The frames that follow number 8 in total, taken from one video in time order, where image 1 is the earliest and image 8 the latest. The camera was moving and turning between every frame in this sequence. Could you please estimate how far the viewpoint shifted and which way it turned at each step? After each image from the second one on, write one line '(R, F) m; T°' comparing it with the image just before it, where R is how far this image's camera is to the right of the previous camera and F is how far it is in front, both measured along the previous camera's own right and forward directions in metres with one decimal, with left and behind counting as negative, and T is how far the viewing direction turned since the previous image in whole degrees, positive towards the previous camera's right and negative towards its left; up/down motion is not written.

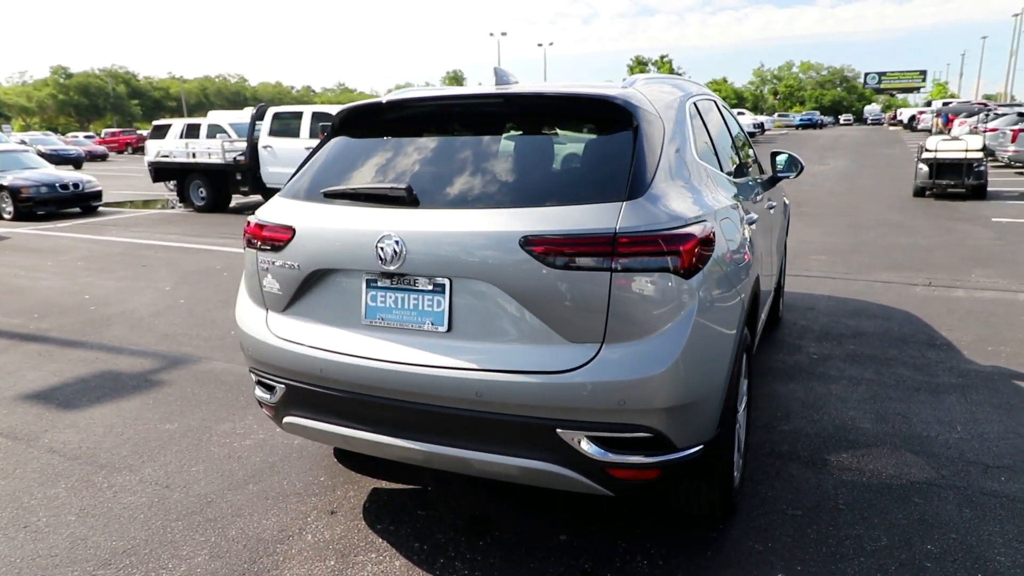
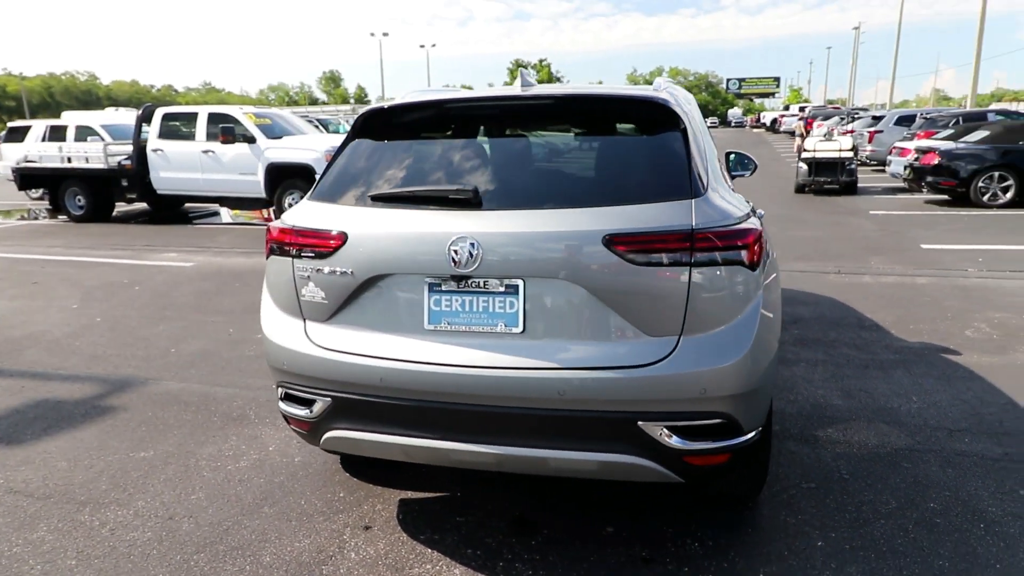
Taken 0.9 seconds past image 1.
(-0.6, 0.0) m; +10°
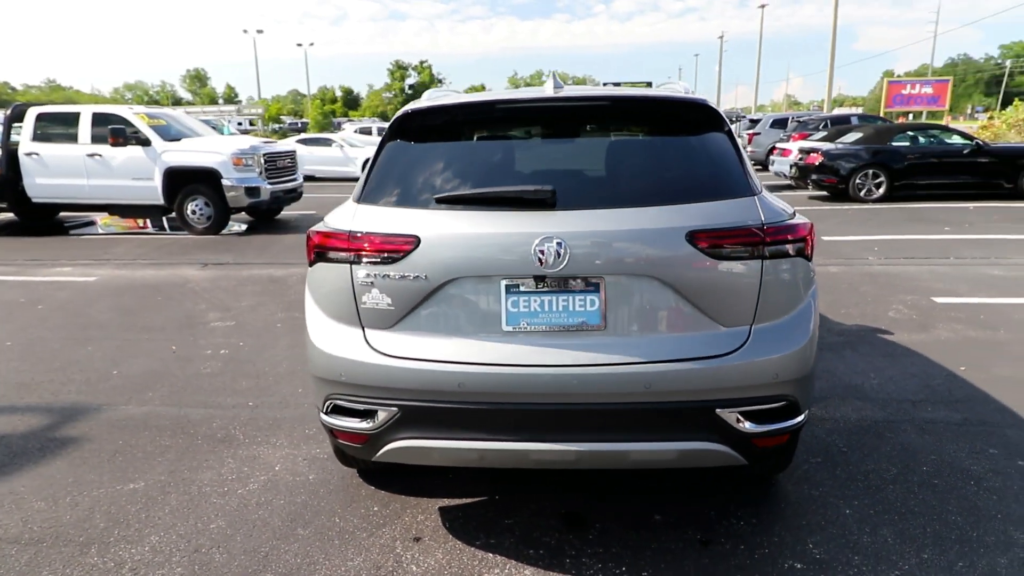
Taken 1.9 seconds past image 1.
(-0.7, 0.0) m; +10°
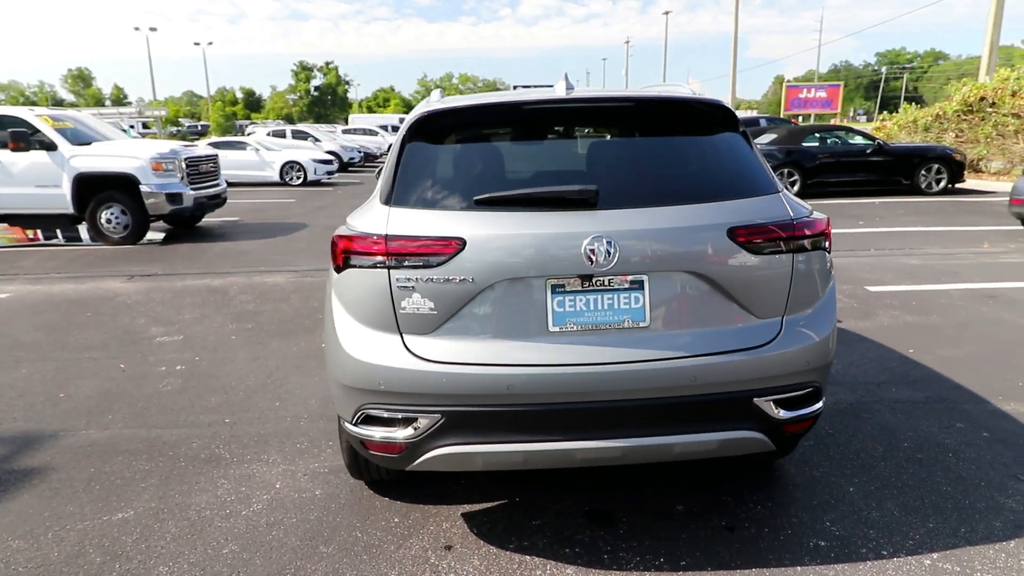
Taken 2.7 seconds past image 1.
(-0.5, 0.0) m; +7°
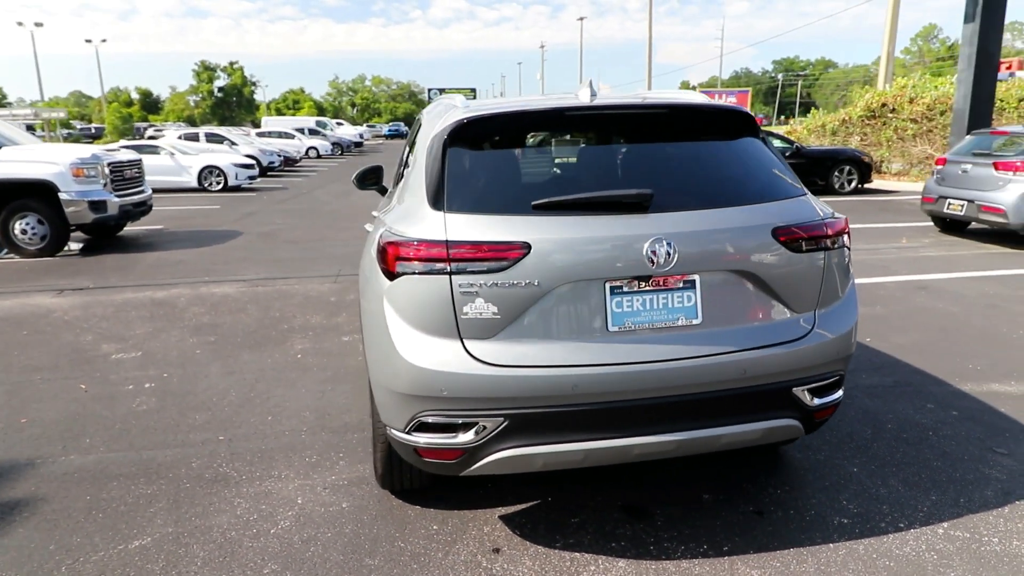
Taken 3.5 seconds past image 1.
(-0.5, 0.0) m; +7°
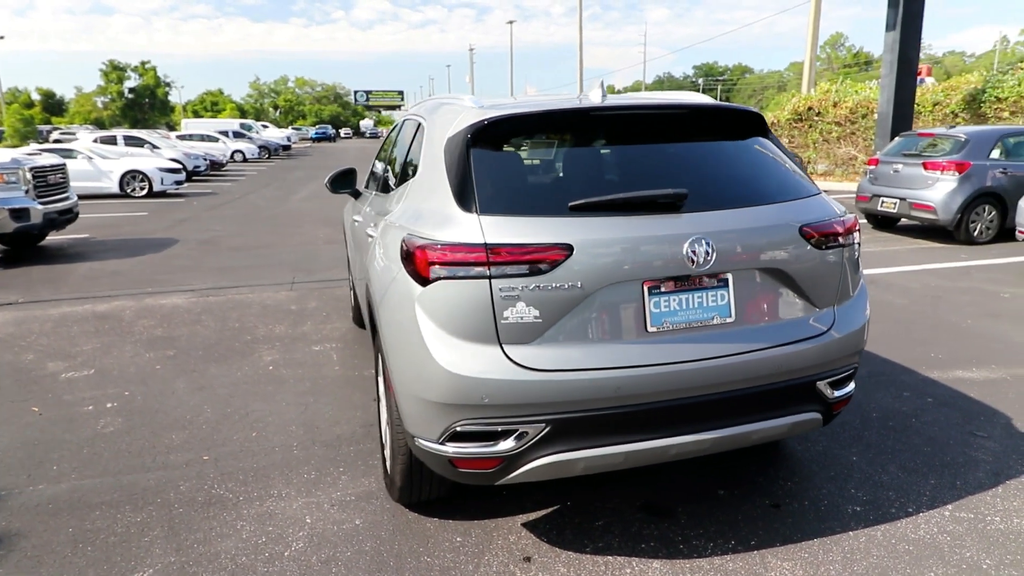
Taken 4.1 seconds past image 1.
(-0.4, +0.1) m; +6°
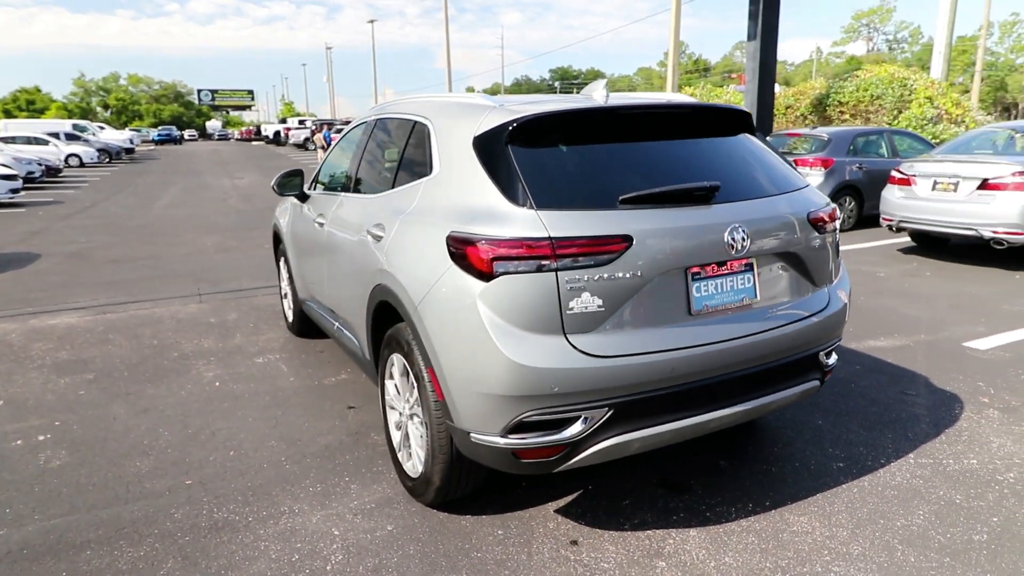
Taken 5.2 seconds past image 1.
(-0.7, 0.0) m; +11°
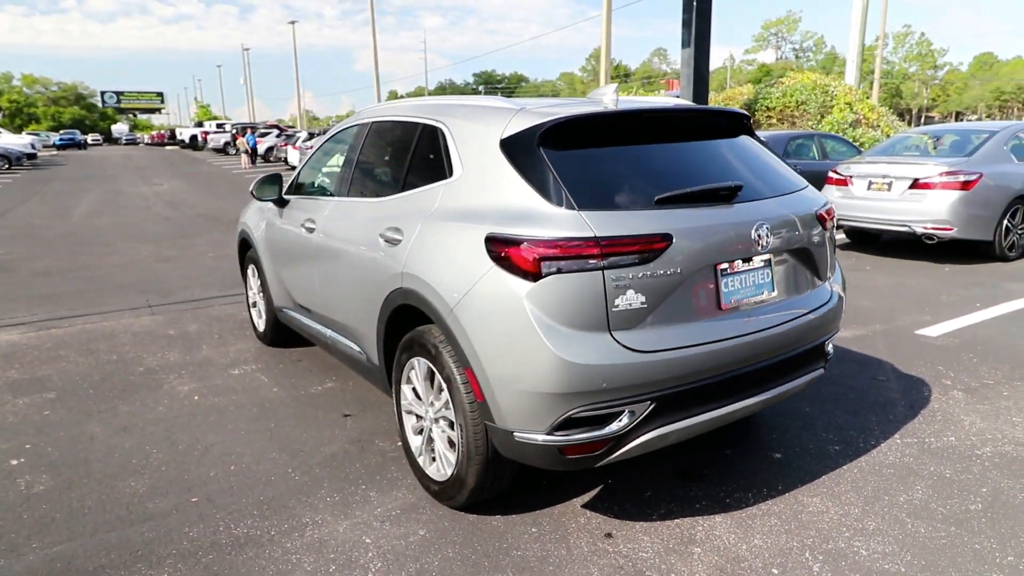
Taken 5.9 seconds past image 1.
(-0.5, 0.0) m; +6°
